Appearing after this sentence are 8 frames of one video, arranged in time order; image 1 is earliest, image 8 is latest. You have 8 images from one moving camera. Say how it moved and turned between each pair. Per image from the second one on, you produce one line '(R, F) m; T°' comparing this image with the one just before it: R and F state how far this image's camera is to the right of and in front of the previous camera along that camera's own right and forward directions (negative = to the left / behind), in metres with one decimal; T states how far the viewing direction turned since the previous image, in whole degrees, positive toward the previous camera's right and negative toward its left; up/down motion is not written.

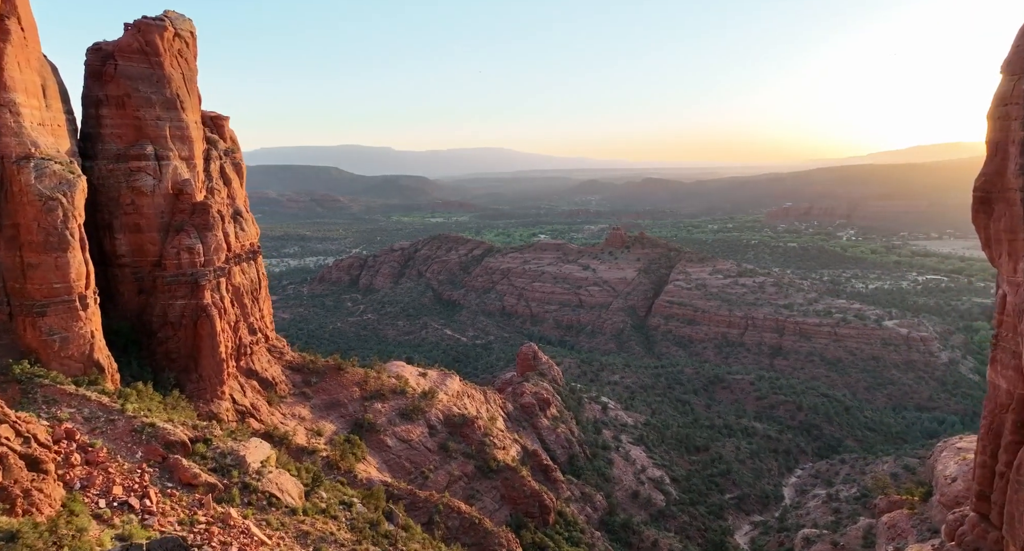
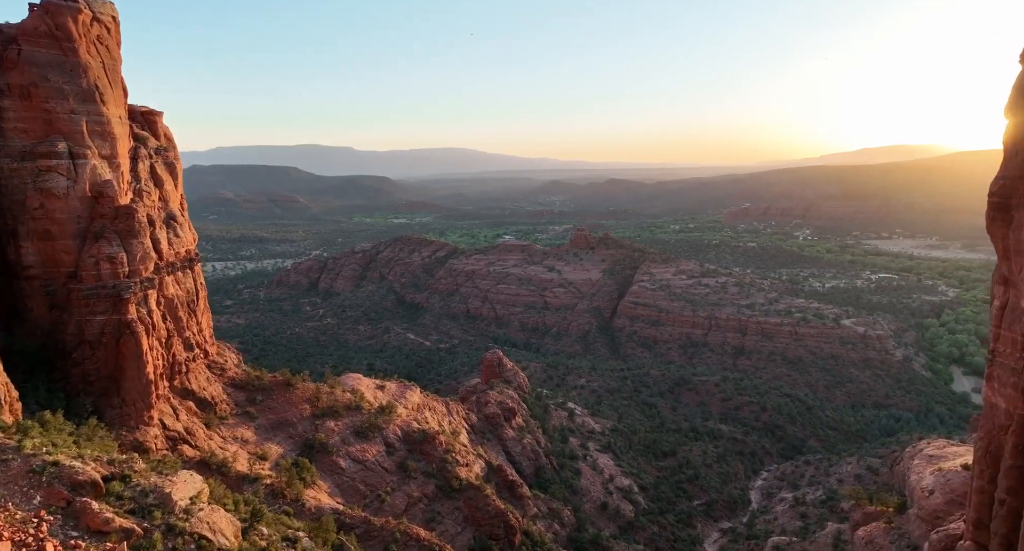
(+0.1, +0.6) m; +4°
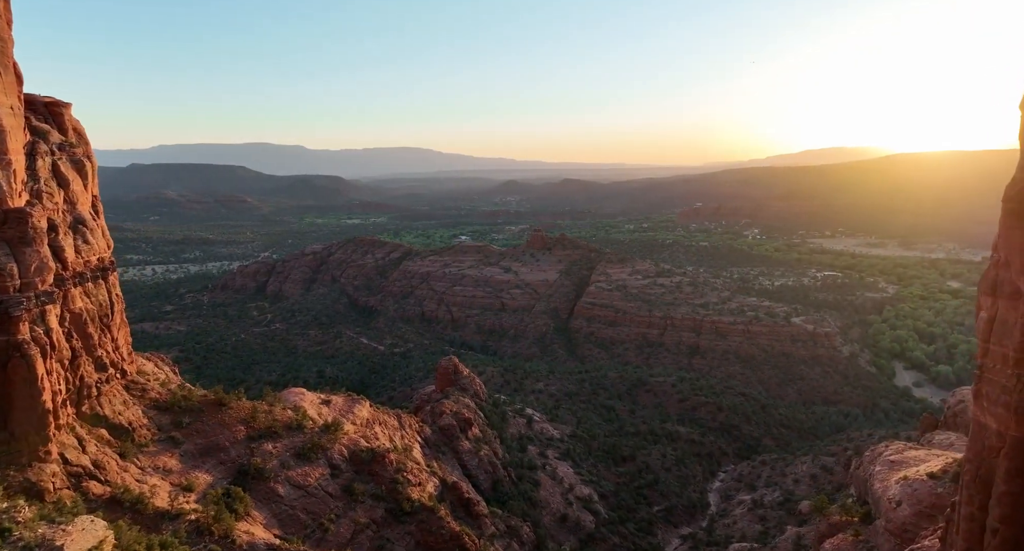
(+0.1, +0.6) m; +4°
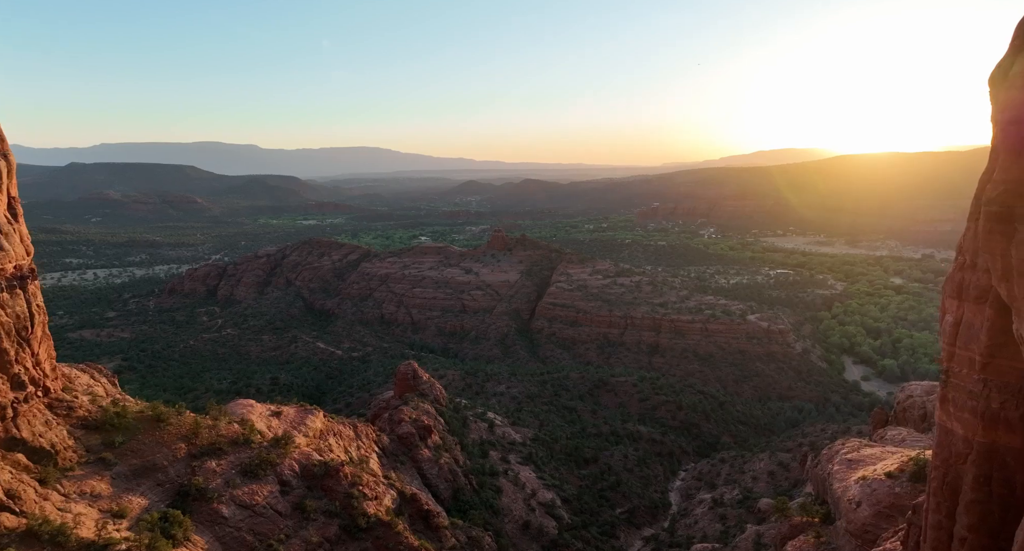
(0.0, +0.3) m; +4°
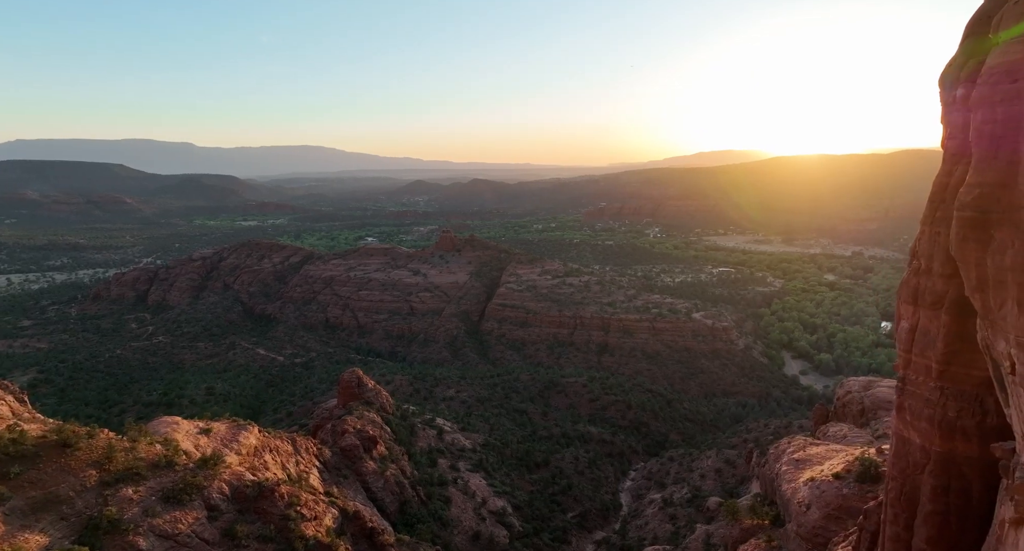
(+0.1, +0.4) m; +5°
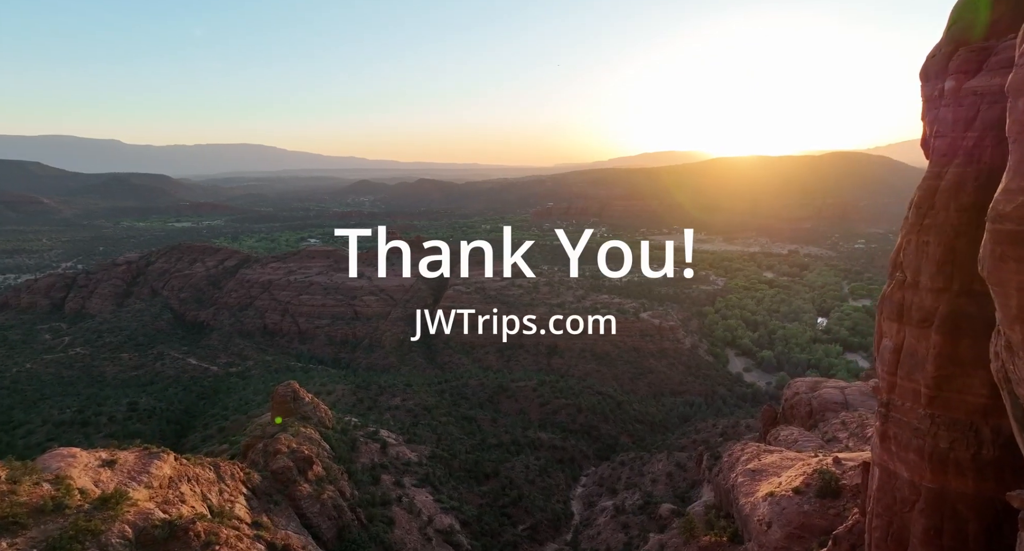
(+0.1, +0.6) m; +5°
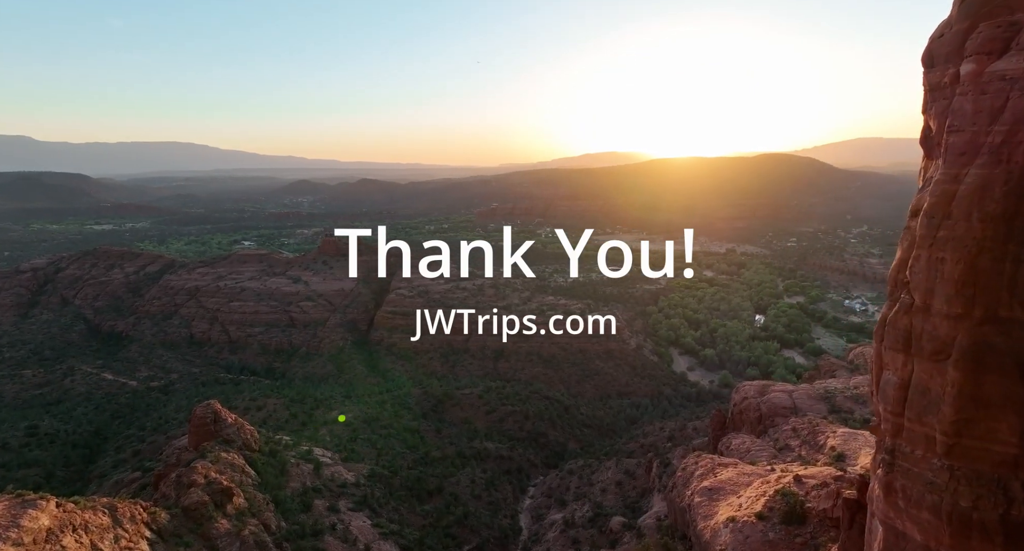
(+0.1, +0.8) m; +6°
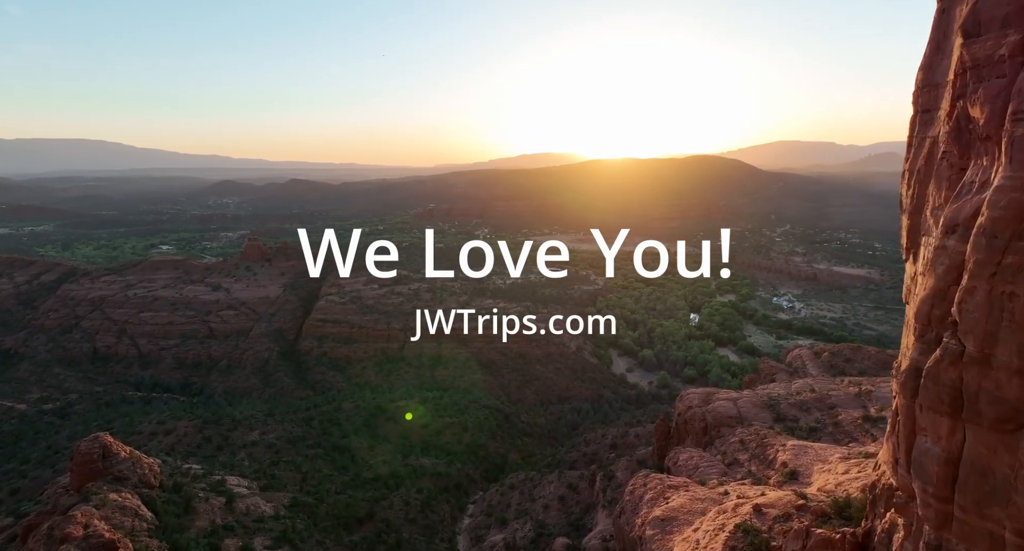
(+0.1, +0.9) m; +6°
